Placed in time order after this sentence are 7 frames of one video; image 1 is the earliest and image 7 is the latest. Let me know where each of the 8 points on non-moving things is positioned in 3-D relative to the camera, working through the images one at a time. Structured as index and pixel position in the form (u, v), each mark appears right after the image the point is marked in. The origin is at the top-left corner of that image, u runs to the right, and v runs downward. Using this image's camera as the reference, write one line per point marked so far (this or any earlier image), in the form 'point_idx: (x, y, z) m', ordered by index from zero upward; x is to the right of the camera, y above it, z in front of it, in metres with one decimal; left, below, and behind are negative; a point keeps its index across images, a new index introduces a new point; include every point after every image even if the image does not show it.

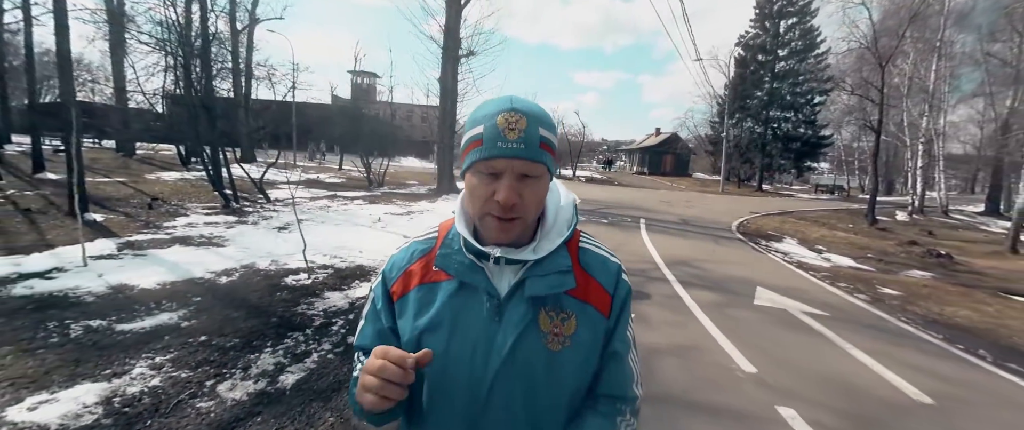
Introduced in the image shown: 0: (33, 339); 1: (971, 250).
0: (-5.4, -1.4, +4.3) m
1: (+16.7, -1.2, +13.9) m
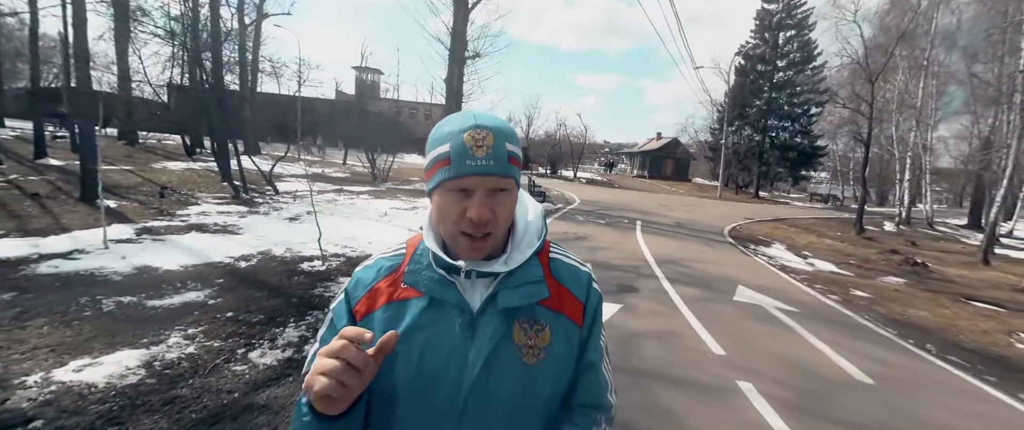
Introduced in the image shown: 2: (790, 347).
0: (-5.4, -1.2, +4.8) m
1: (+16.6, -1.7, +14.5) m
2: (+3.4, -1.6, +4.3) m
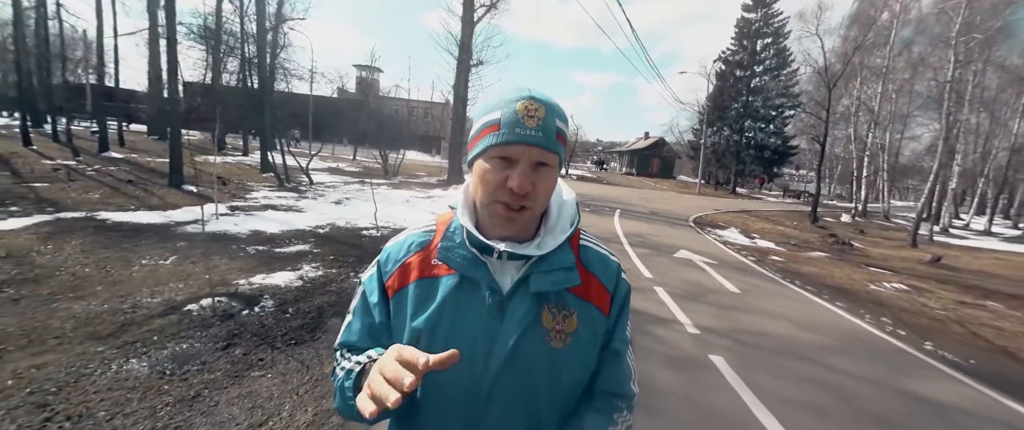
0: (-5.2, -0.7, +7.2) m
1: (+16.6, -1.3, +17.2) m
2: (+3.5, -1.2, +6.9) m
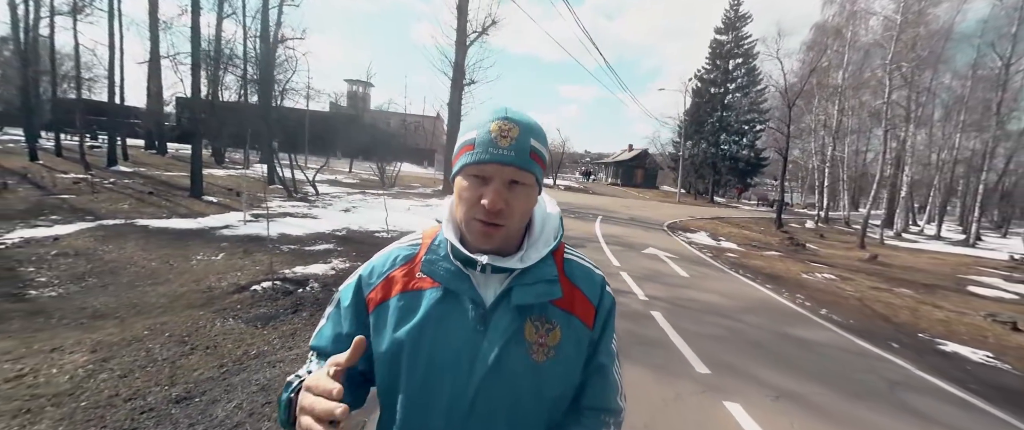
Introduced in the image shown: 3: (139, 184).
0: (-5.4, -0.8, +8.6) m
1: (+16.2, -1.5, +19.2) m
2: (+3.4, -1.2, +8.5) m
3: (-15.4, +1.3, +15.7) m
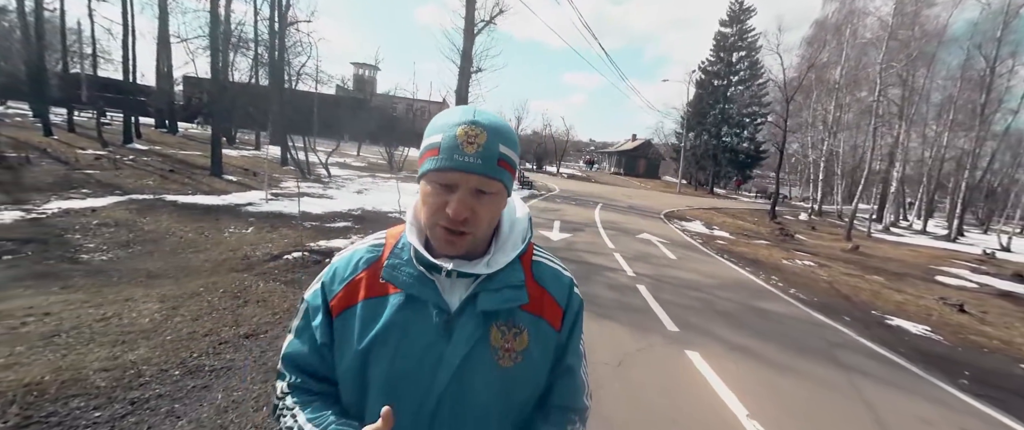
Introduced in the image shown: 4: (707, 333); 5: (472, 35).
0: (-5.3, -0.3, +9.4) m
1: (+16.3, -1.1, +19.9) m
2: (+3.4, -0.9, +9.3) m
3: (-15.2, +2.3, +16.4) m
4: (+2.5, -1.5, +4.9) m
5: (-2.1, +9.3, +19.6) m
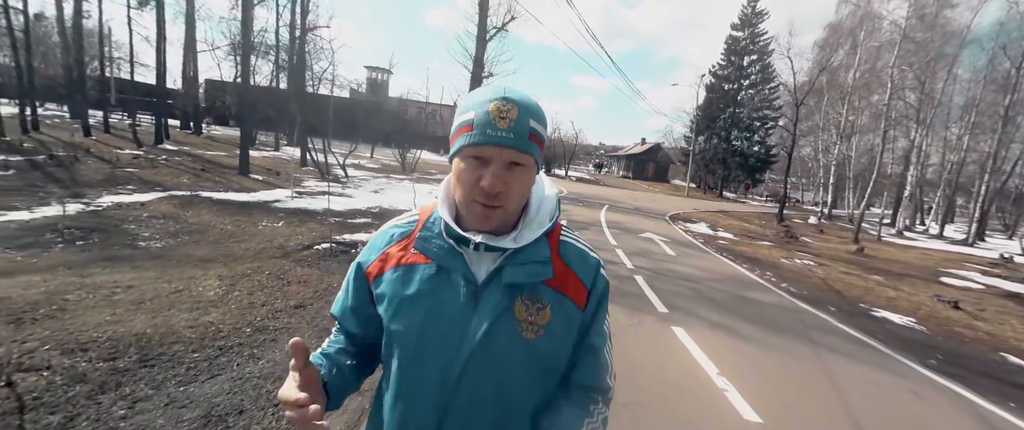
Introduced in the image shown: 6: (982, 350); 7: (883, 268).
0: (-5.1, -0.2, +10.2) m
1: (+16.8, -1.3, +20.2) m
2: (+3.7, -0.8, +9.8) m
3: (-14.8, +2.4, +17.5) m
4: (+2.6, -1.4, +5.5) m
5: (-1.5, +9.3, +20.4) m
6: (+8.1, -2.3, +6.6) m
7: (+13.1, -1.9, +13.4) m
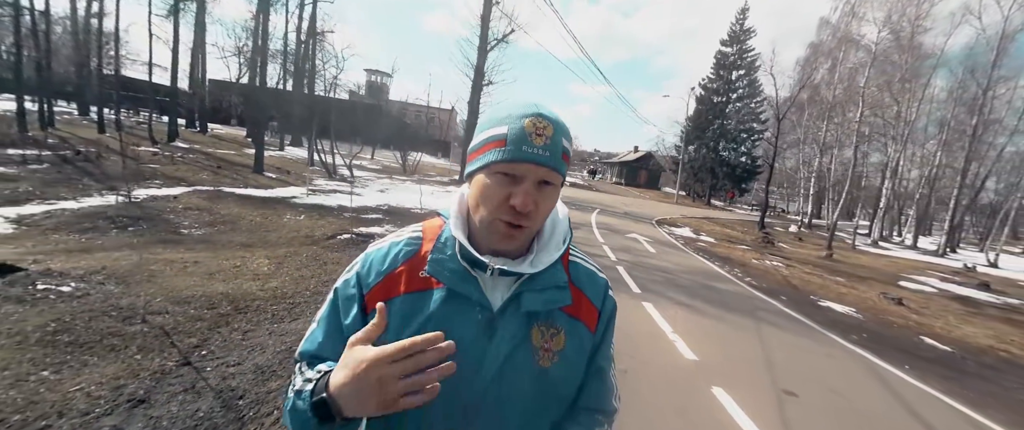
0: (-5.1, 0.0, +11.2) m
1: (+16.5, -1.8, +21.5) m
2: (+3.6, -0.9, +11.0) m
3: (-14.8, +2.7, +18.5) m
4: (+2.6, -1.4, +6.7) m
5: (-1.5, +9.2, +21.6) m
6: (+8.1, -2.4, +7.8) m
7: (+12.9, -2.2, +14.8) m
